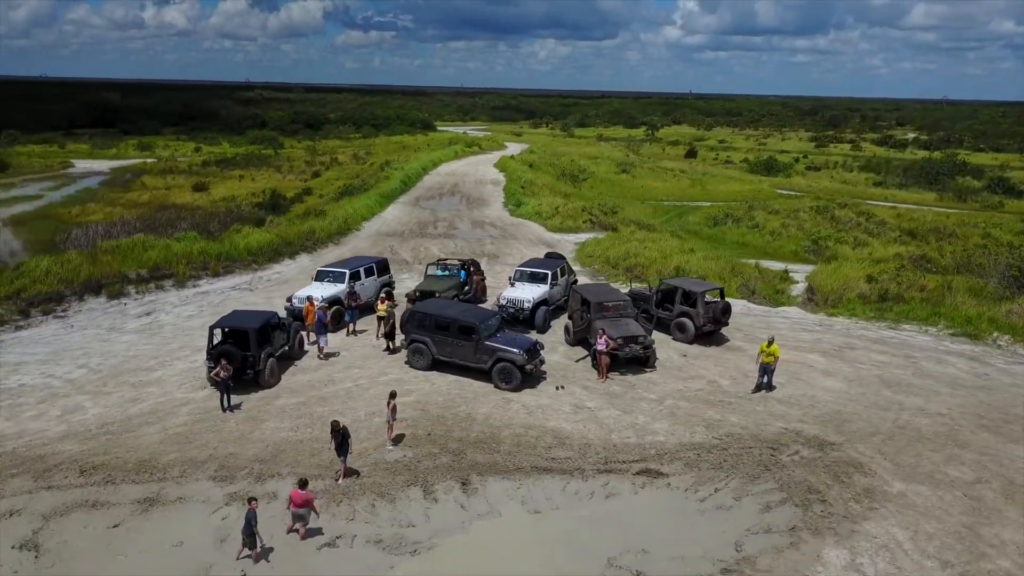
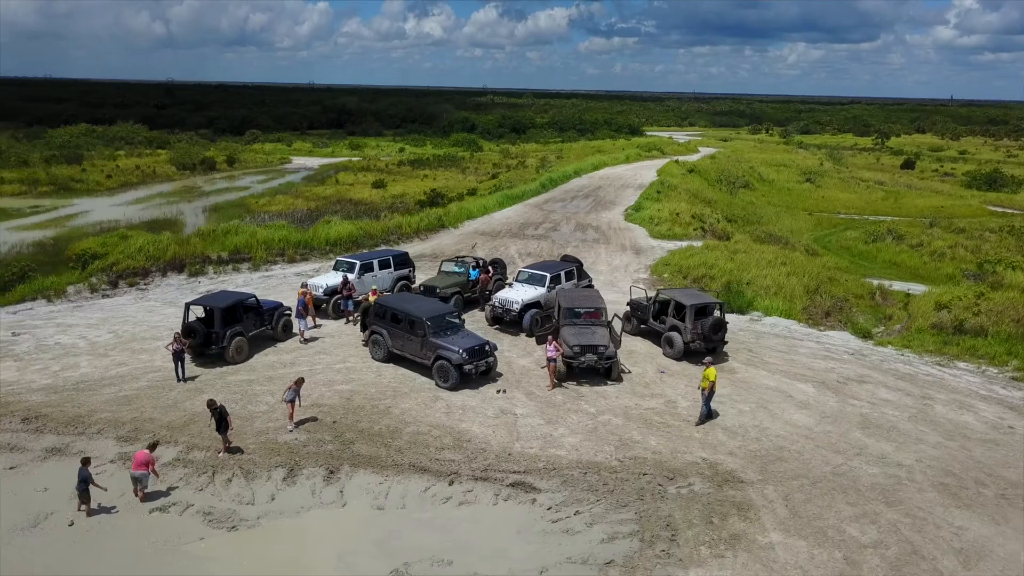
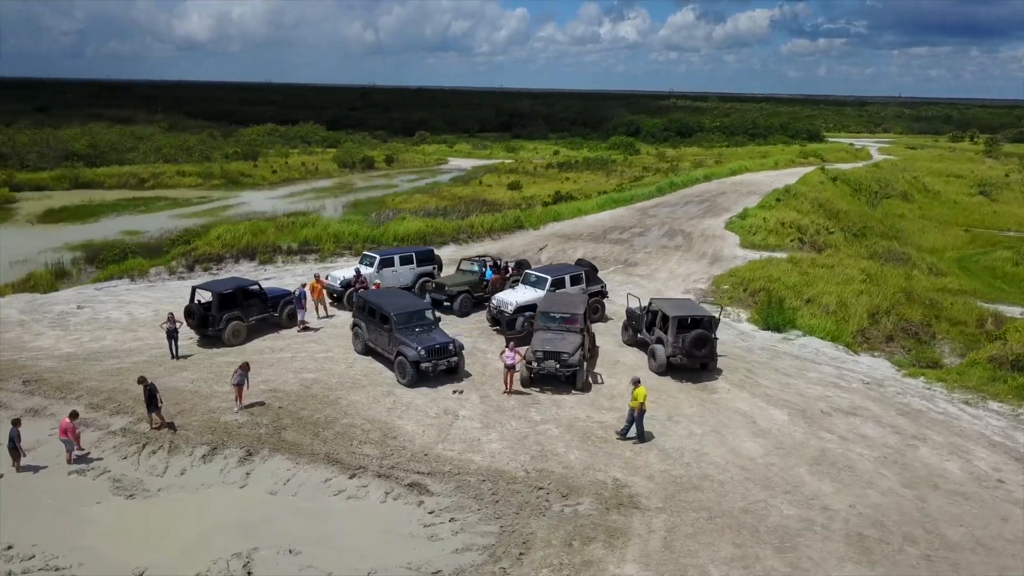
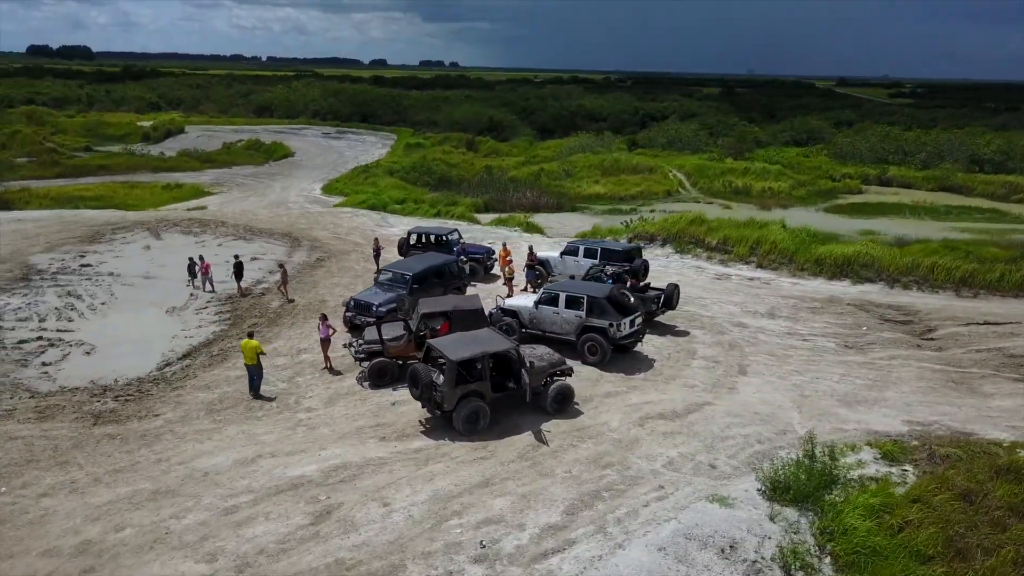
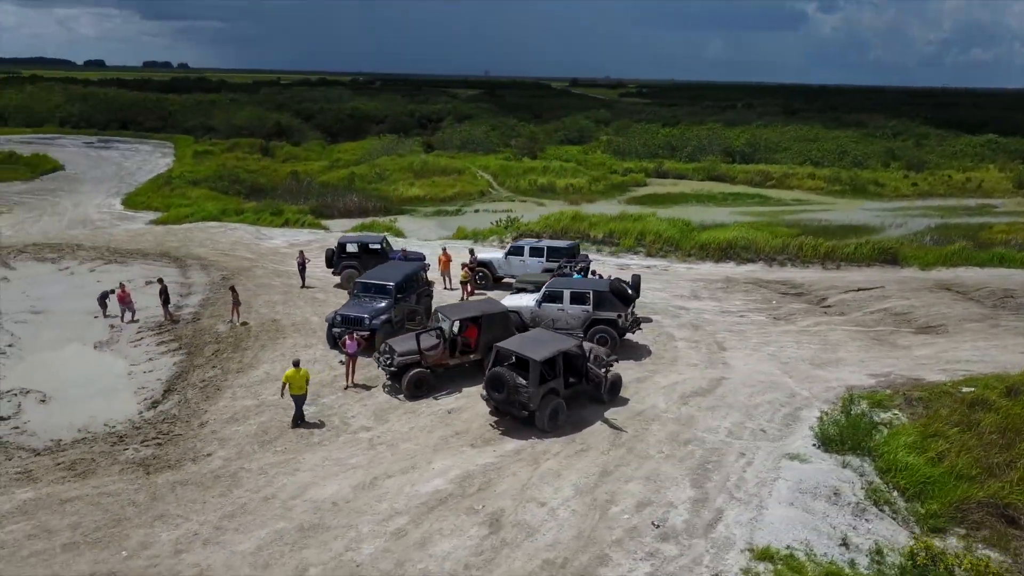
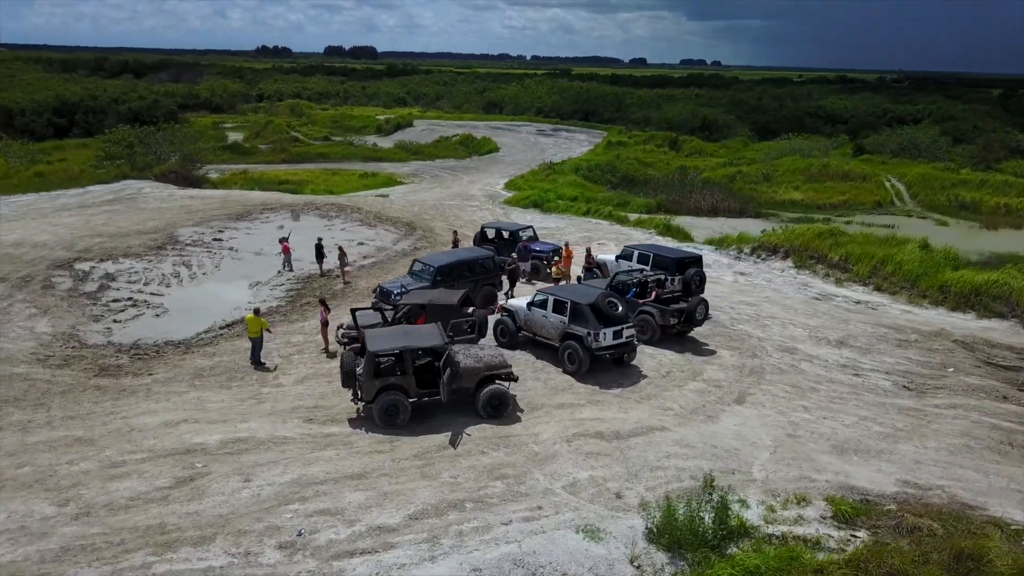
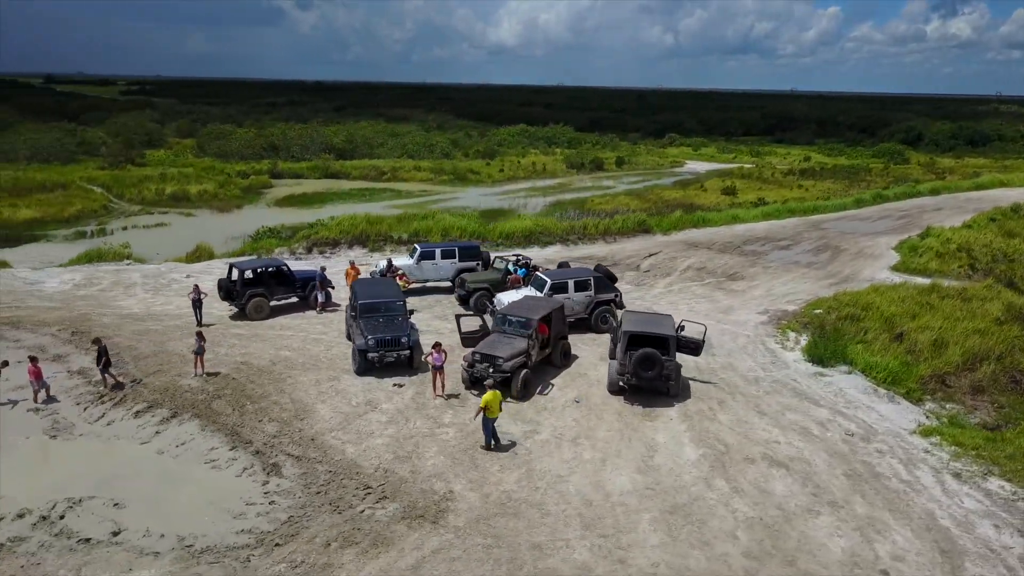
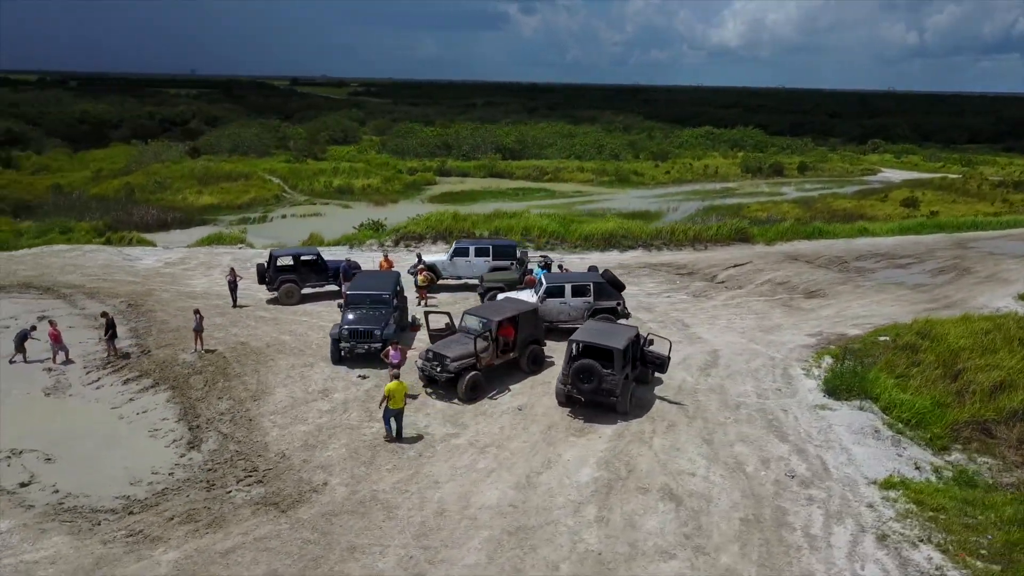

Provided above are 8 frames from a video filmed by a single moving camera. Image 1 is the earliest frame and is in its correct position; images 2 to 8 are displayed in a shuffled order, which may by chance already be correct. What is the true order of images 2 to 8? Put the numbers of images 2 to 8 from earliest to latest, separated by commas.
2, 3, 7, 8, 5, 4, 6
